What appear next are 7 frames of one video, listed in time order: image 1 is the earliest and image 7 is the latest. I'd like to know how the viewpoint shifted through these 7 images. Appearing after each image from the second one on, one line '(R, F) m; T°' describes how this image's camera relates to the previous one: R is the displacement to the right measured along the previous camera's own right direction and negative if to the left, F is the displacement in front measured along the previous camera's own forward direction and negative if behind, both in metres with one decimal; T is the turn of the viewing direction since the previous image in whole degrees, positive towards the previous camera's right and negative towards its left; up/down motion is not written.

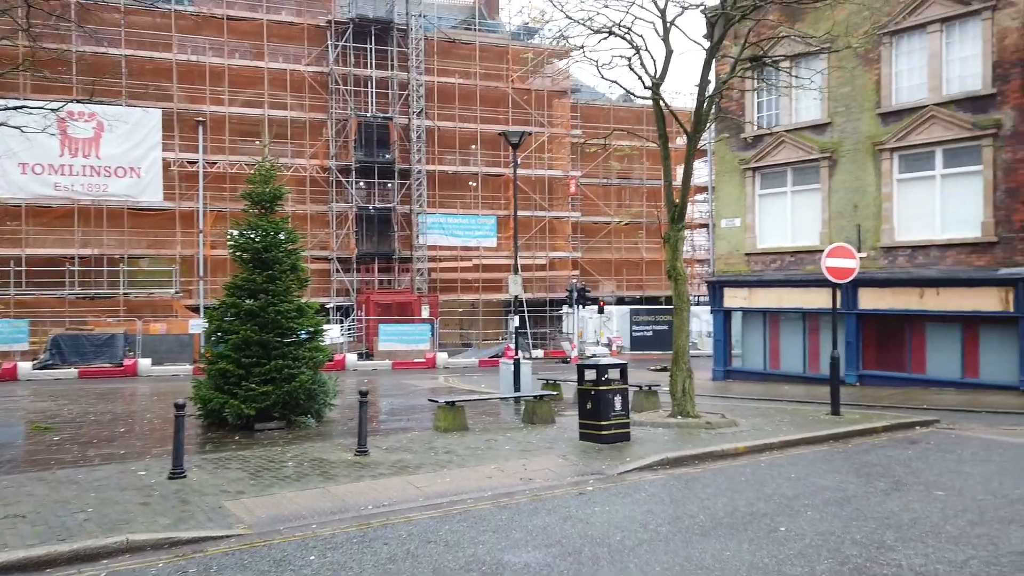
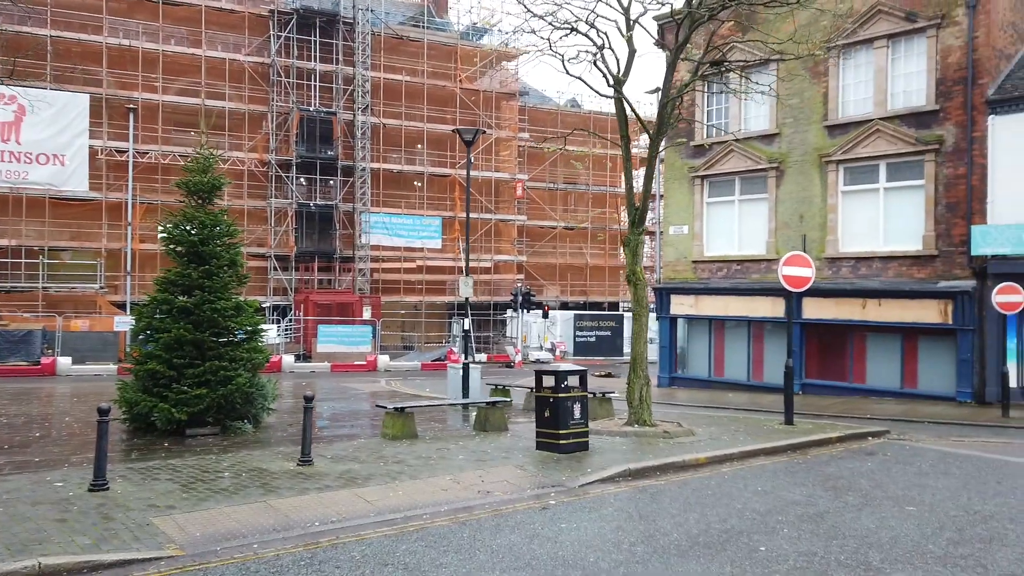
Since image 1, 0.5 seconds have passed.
(-0.2, +0.5) m; +5°
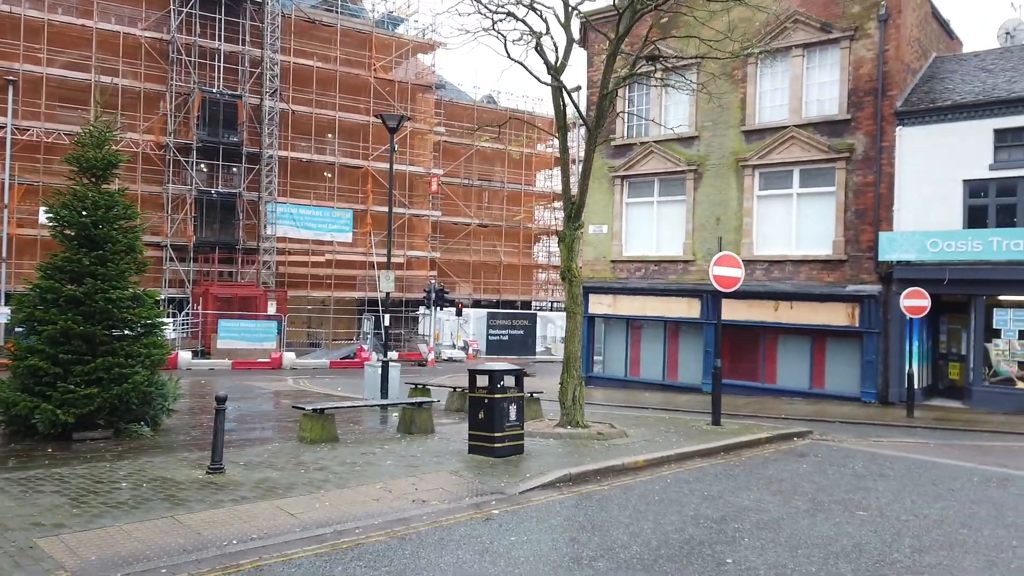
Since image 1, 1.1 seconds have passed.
(-0.3, +0.5) m; +7°
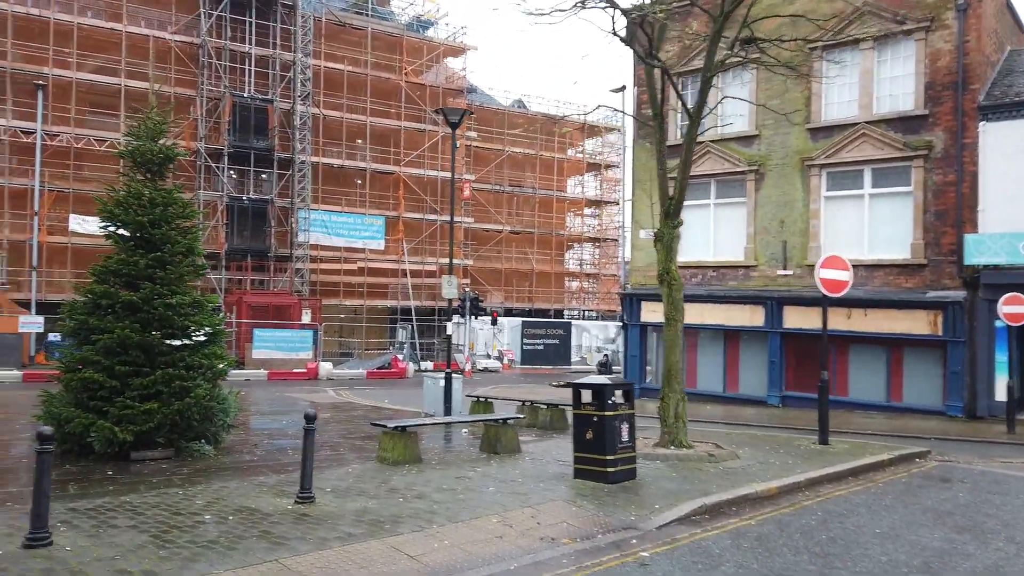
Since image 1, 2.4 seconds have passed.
(-1.0, +1.0) m; -1°
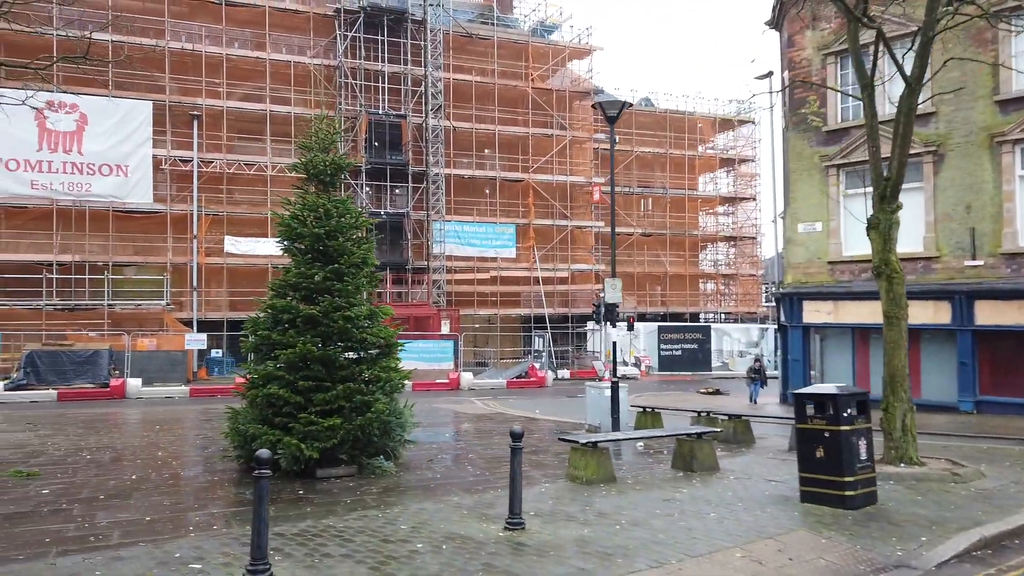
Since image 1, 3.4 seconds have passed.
(-0.9, +0.6) m; -9°
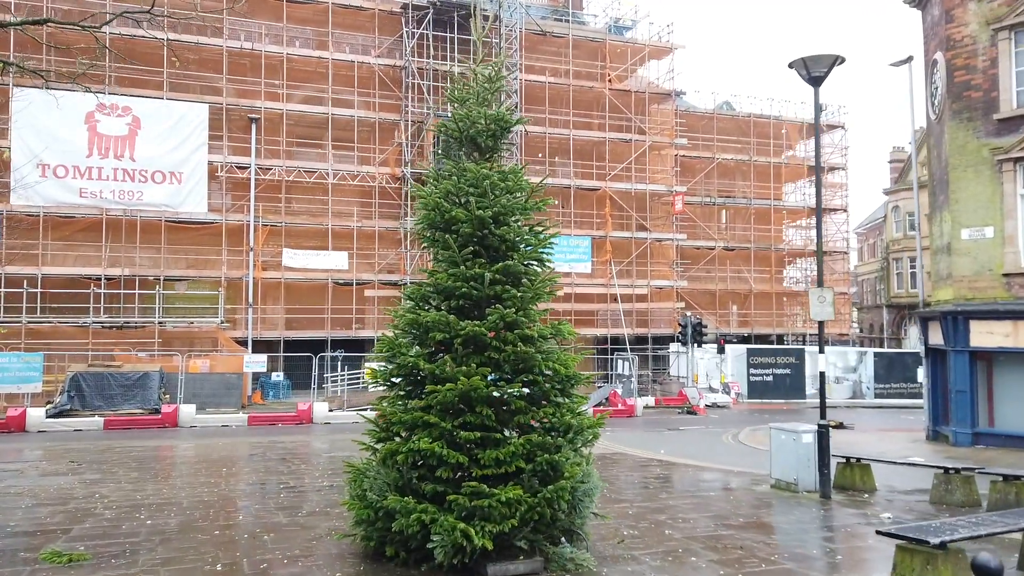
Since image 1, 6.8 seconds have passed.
(-1.8, +2.9) m; -3°
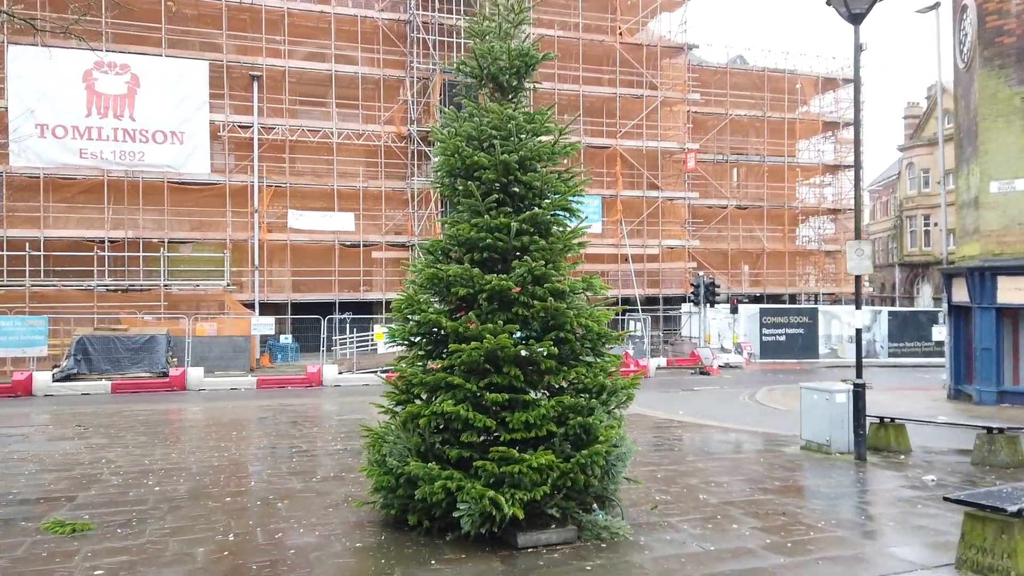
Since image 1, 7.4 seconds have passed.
(-0.2, +0.5) m; 0°
